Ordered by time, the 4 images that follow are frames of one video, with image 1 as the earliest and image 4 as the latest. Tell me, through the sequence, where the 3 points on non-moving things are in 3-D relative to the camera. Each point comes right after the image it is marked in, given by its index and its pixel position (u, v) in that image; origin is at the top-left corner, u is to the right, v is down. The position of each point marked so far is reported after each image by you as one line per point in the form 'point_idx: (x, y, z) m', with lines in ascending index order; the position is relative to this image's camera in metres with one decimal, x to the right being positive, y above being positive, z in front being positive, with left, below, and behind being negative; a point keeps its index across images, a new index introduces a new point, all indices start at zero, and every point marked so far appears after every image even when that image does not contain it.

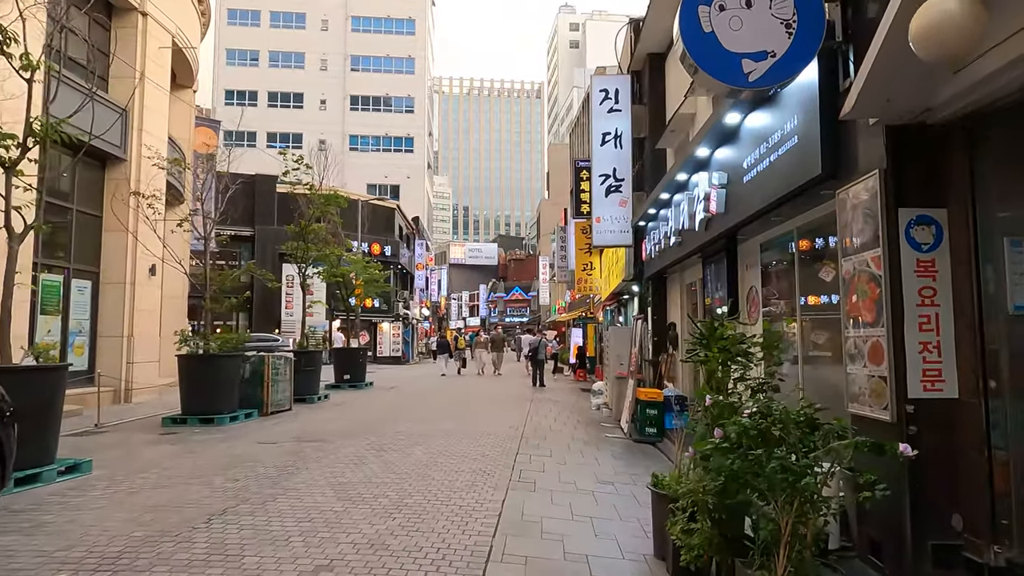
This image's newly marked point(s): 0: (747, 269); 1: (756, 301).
0: (+2.8, +0.2, +7.9) m
1: (+2.8, -0.1, +7.7) m
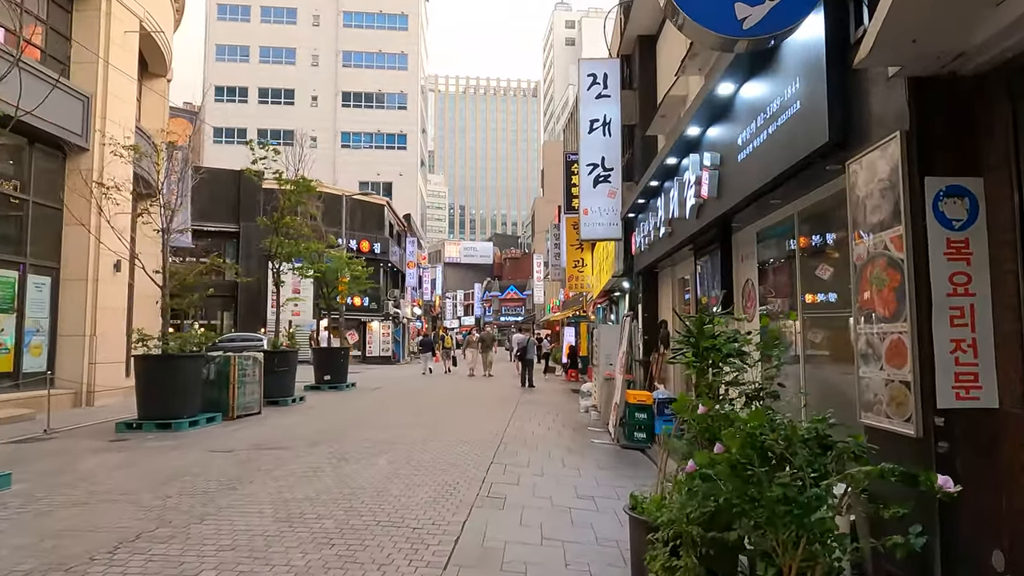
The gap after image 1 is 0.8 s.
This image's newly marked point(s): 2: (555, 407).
0: (+2.5, +0.3, +7.2) m
1: (+2.5, -0.1, +7.0) m
2: (+0.9, -2.5, +14.0) m
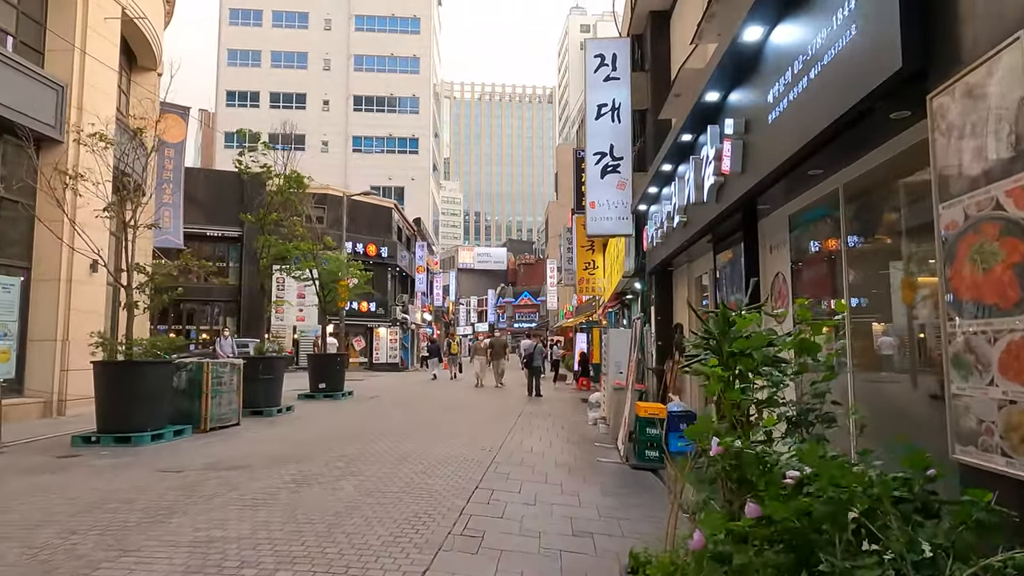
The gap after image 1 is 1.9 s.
0: (+2.4, +0.3, +6.1) m
1: (+2.4, 0.0, +5.9) m
2: (+1.0, -2.6, +12.9) m
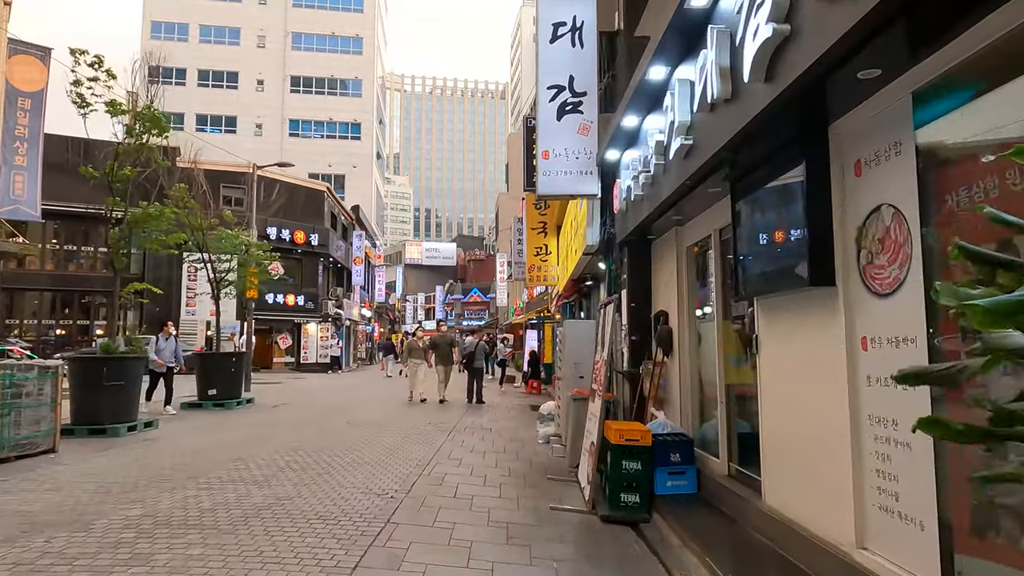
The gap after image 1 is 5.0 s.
0: (+1.8, +0.6, +3.5) m
1: (+1.8, +0.2, +3.2) m
2: (-0.1, -2.3, +10.1) m
